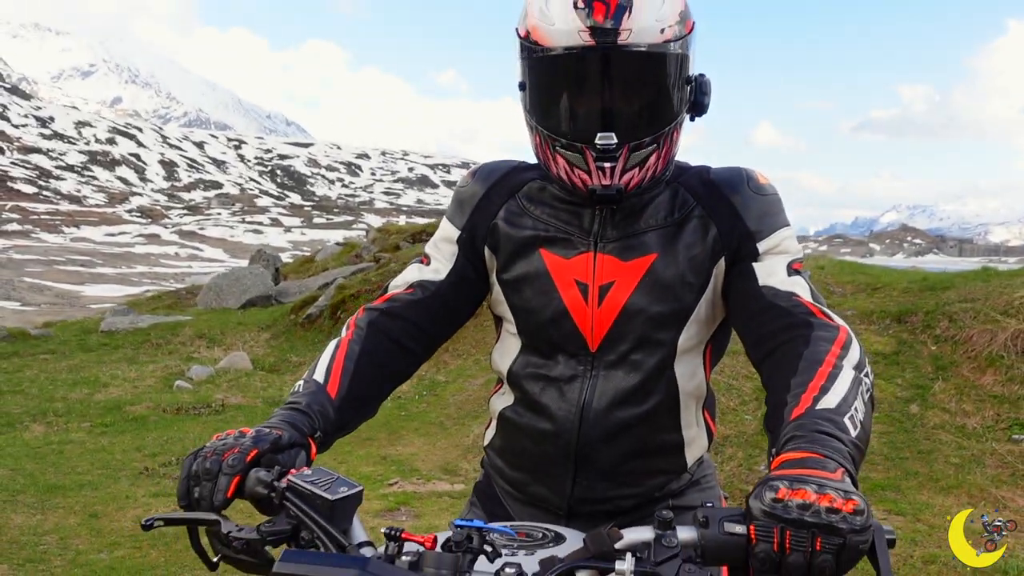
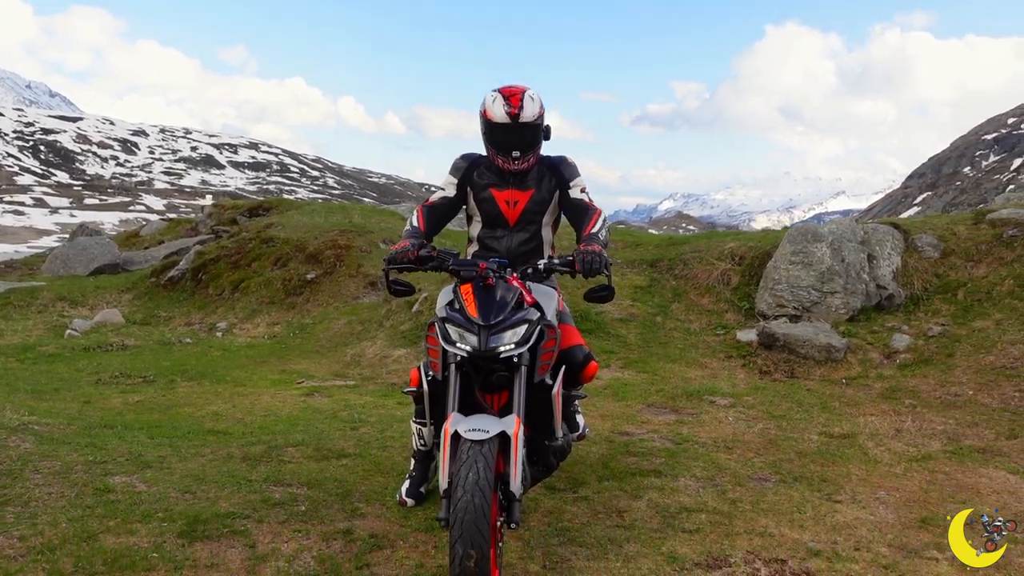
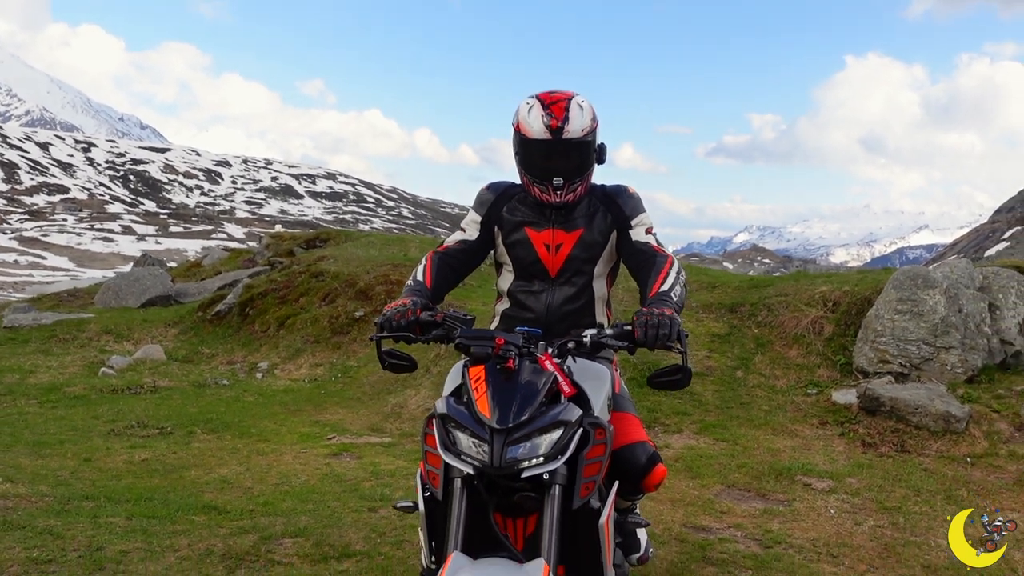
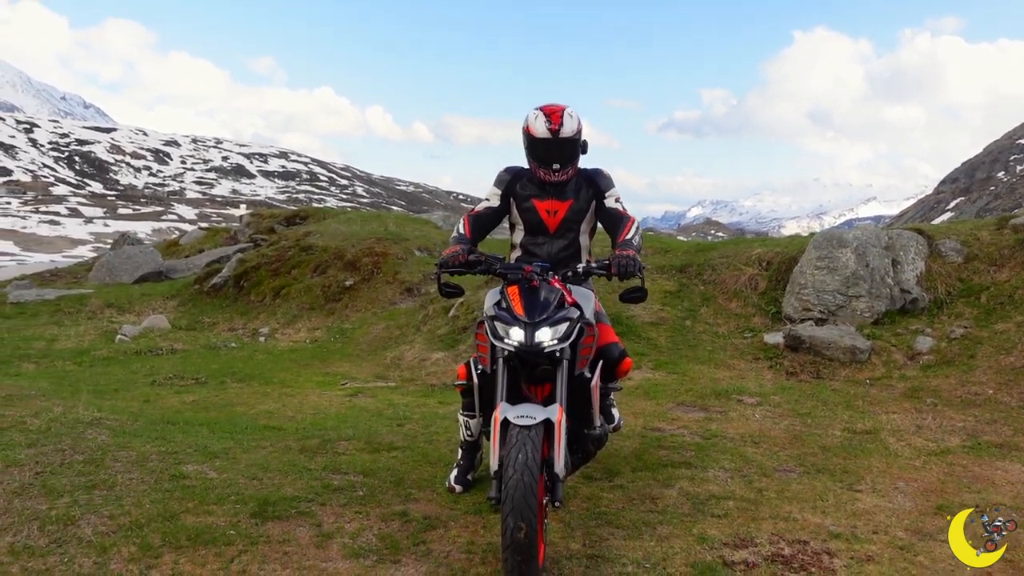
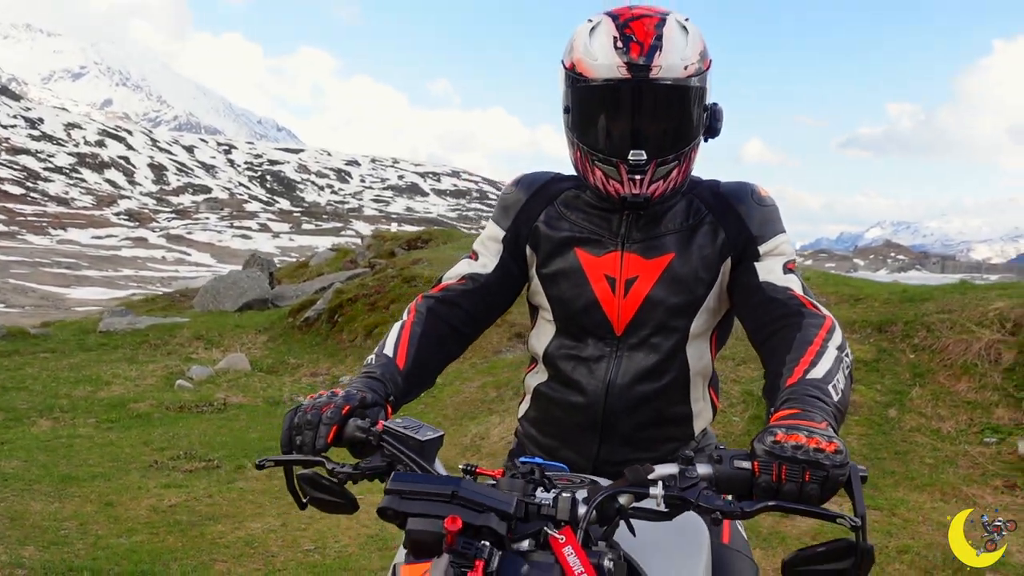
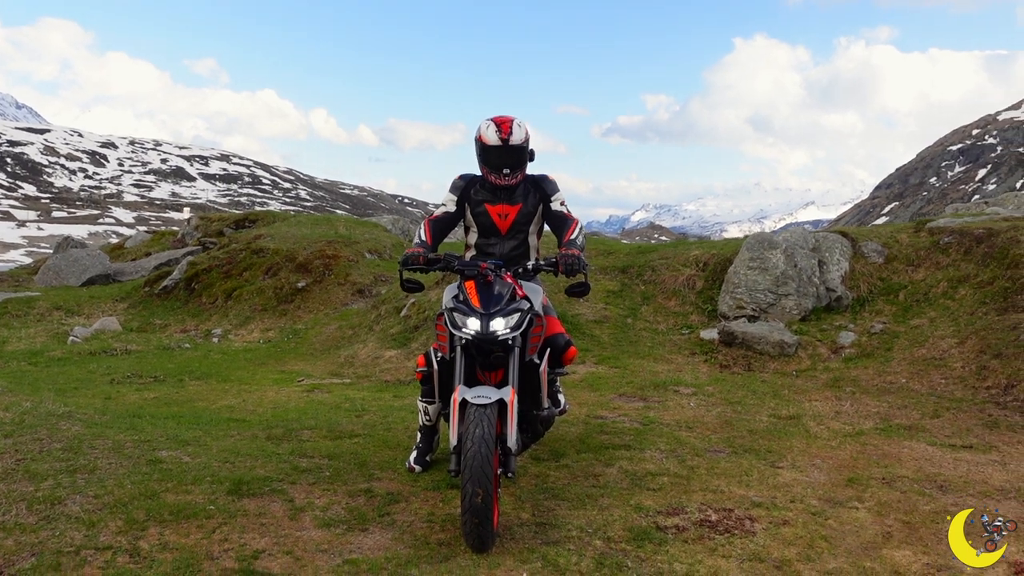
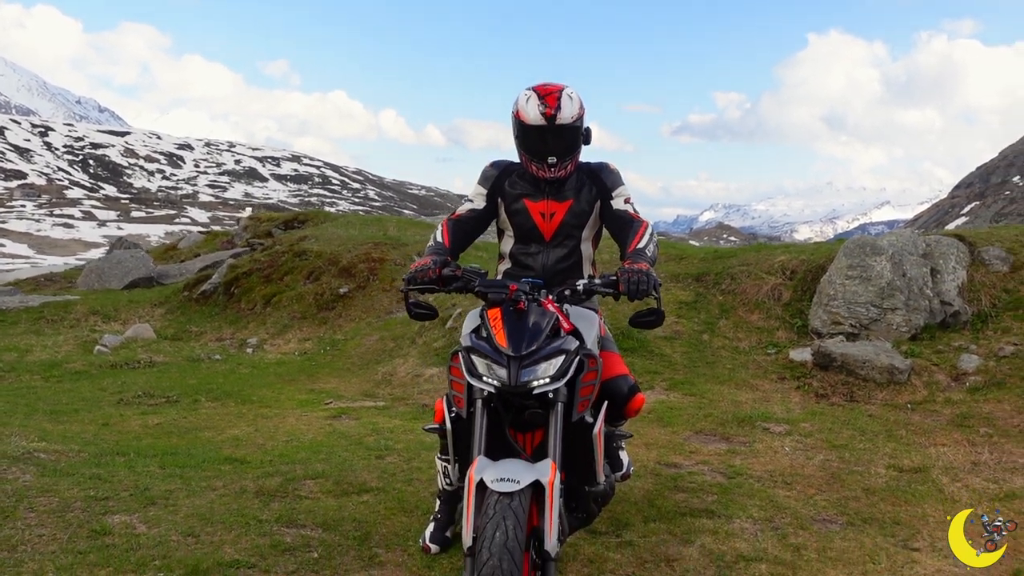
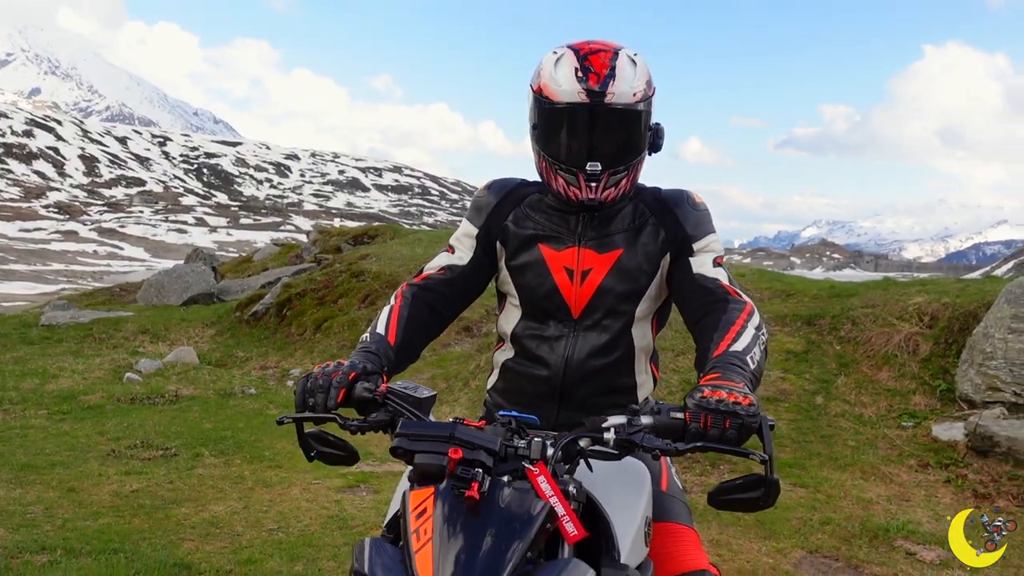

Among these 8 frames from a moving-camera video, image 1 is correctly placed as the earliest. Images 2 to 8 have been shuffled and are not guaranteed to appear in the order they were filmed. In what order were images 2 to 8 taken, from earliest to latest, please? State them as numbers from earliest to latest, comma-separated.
5, 8, 3, 7, 2, 4, 6
